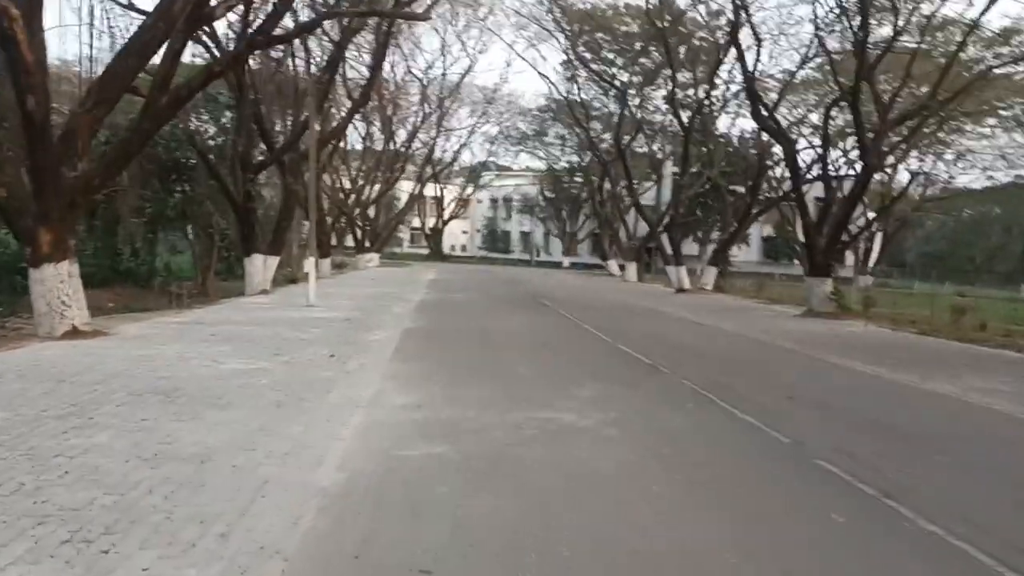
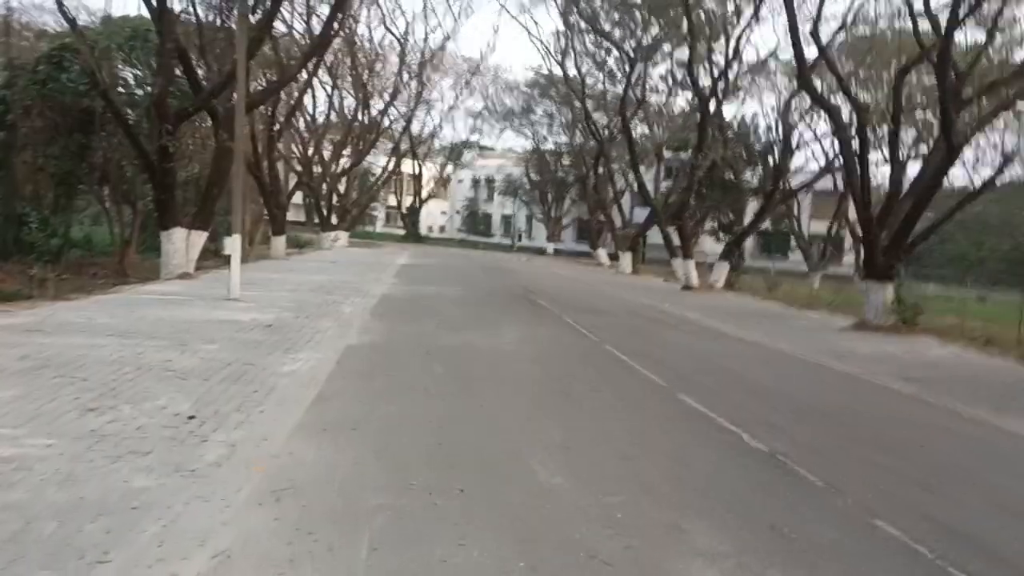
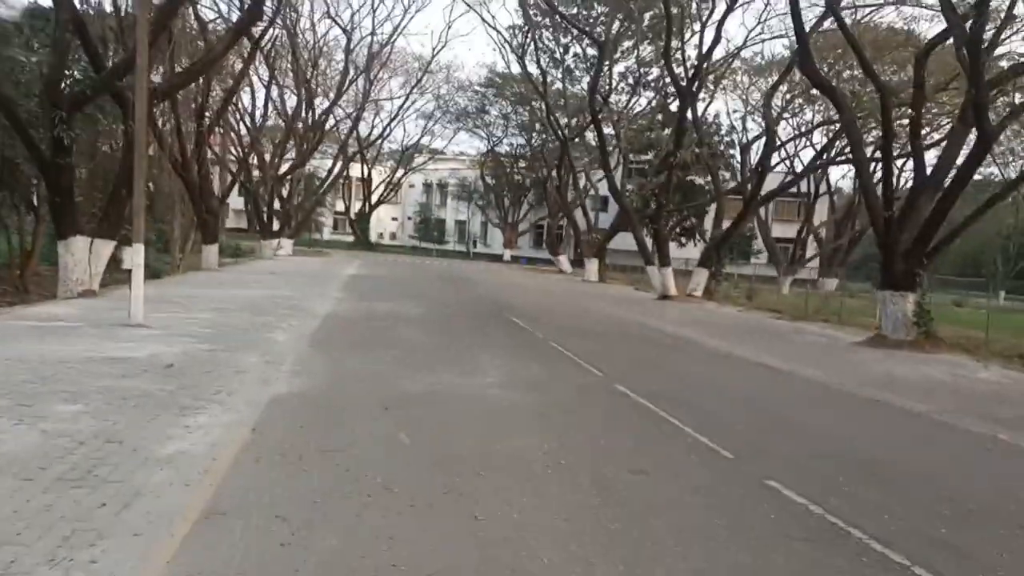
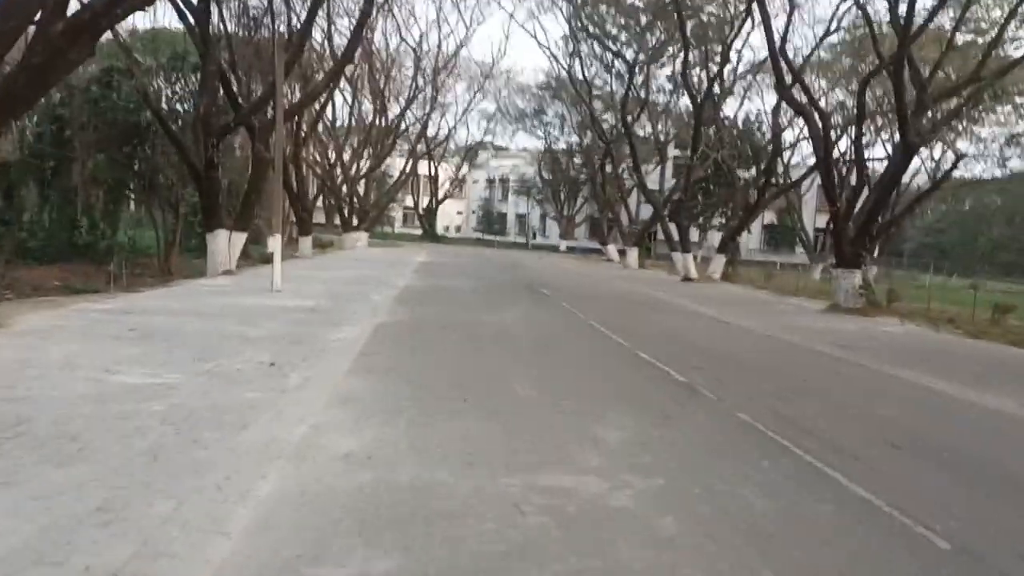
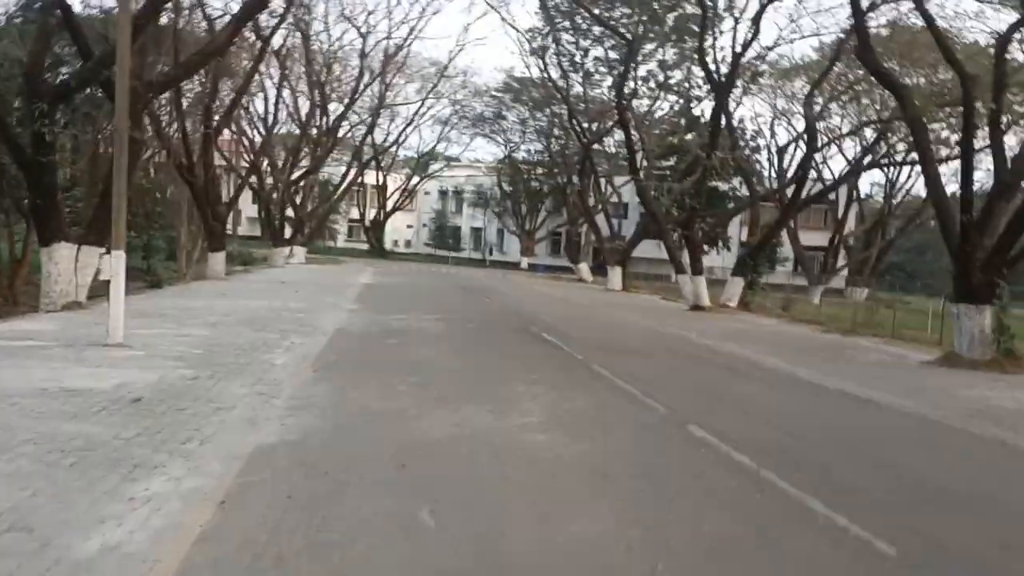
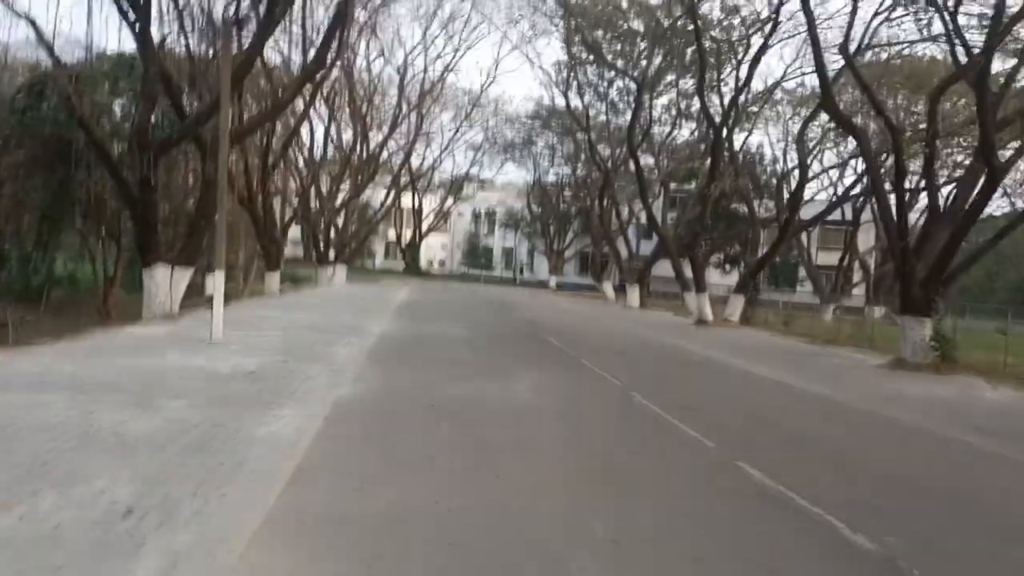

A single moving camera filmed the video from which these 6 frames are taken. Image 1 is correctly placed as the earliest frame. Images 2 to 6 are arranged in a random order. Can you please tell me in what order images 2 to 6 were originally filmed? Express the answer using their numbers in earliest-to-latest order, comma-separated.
4, 2, 6, 3, 5
